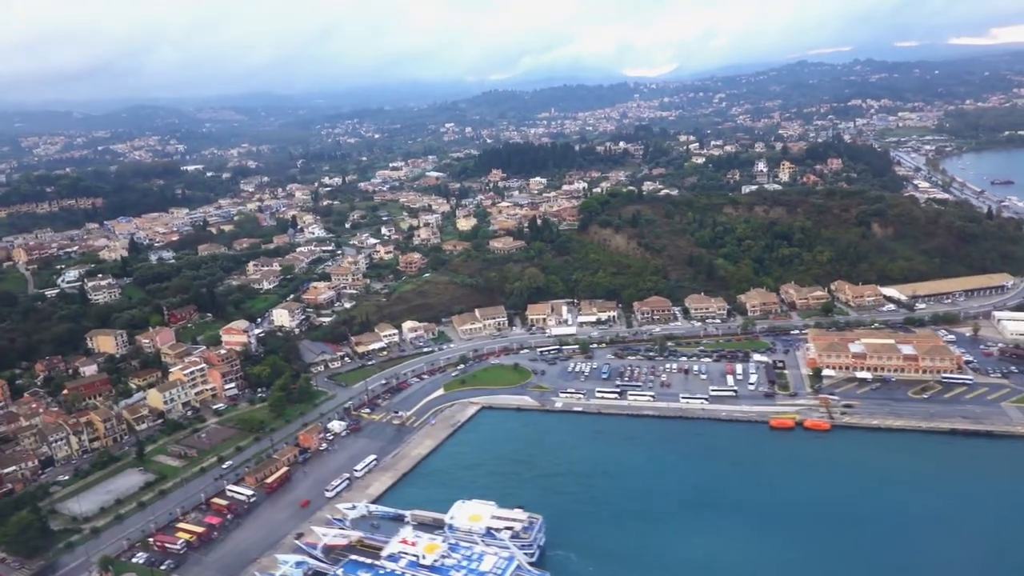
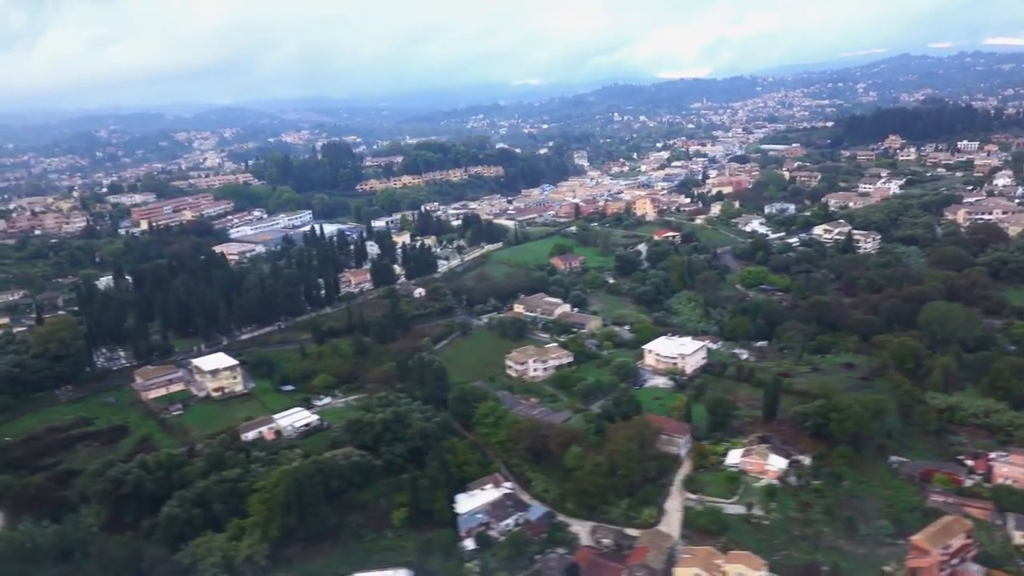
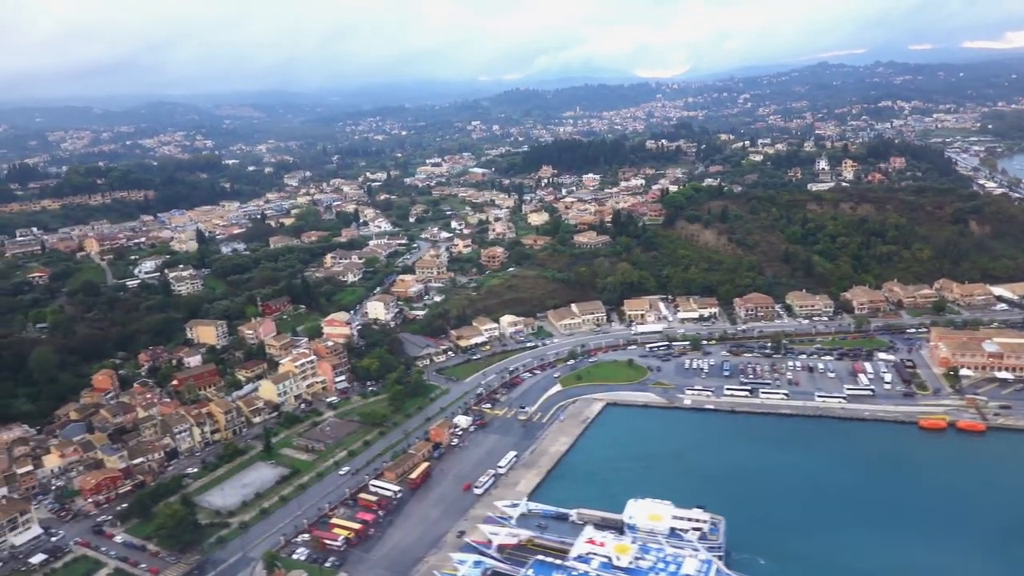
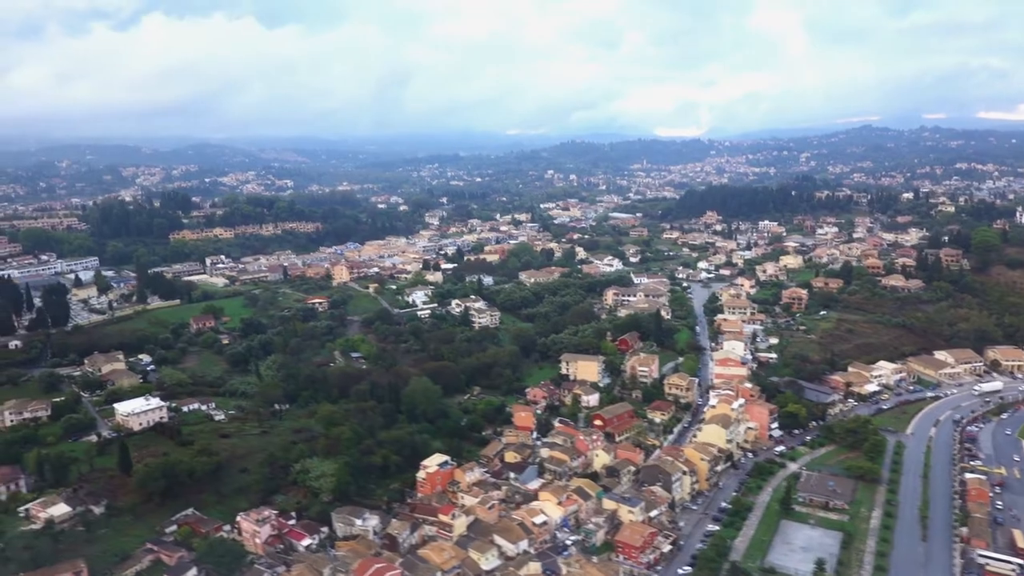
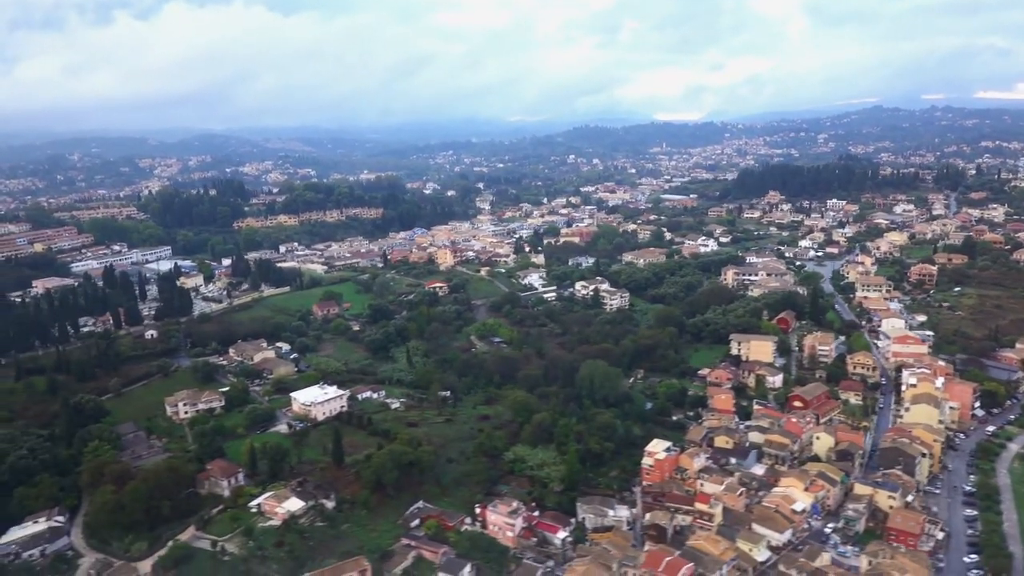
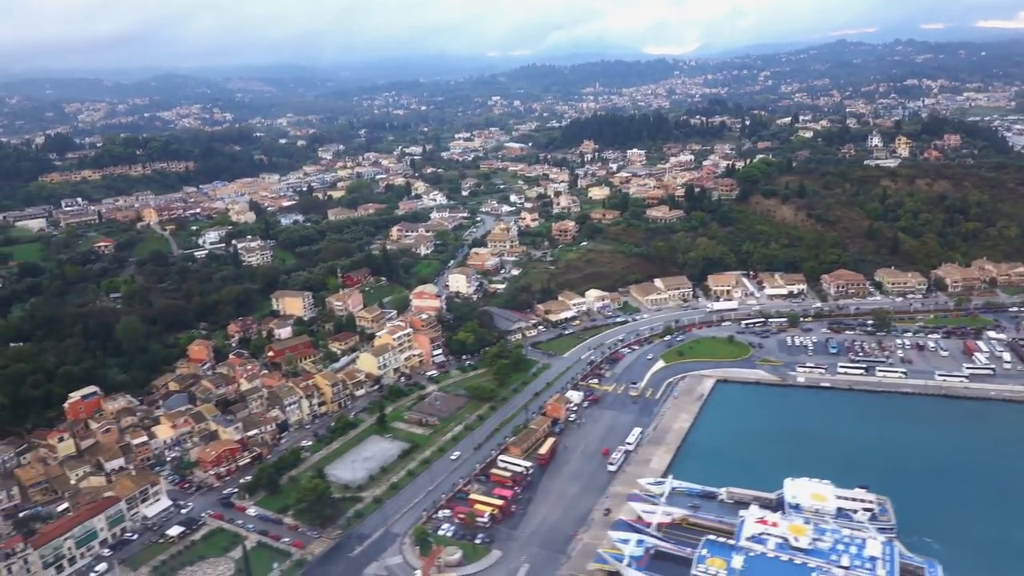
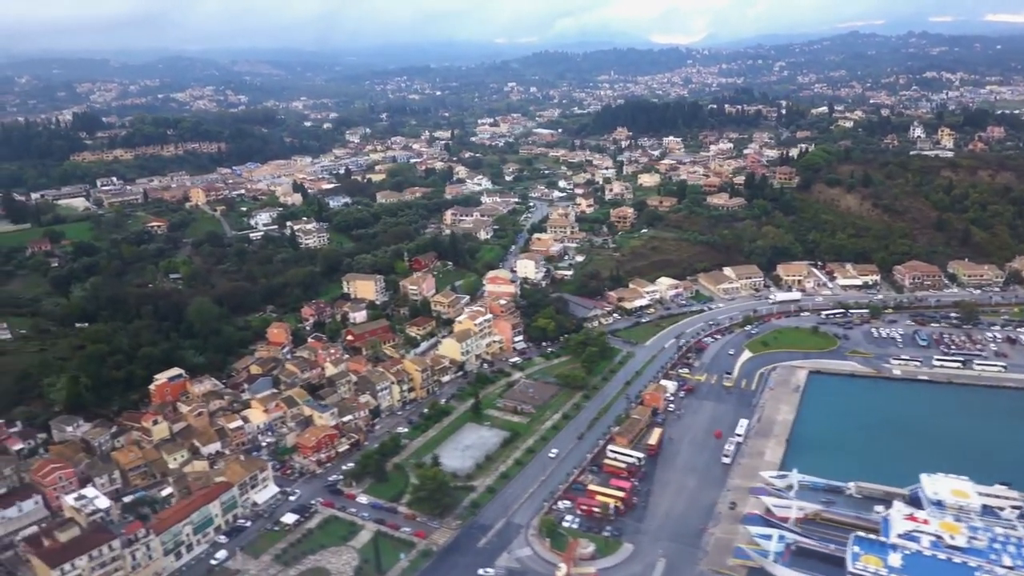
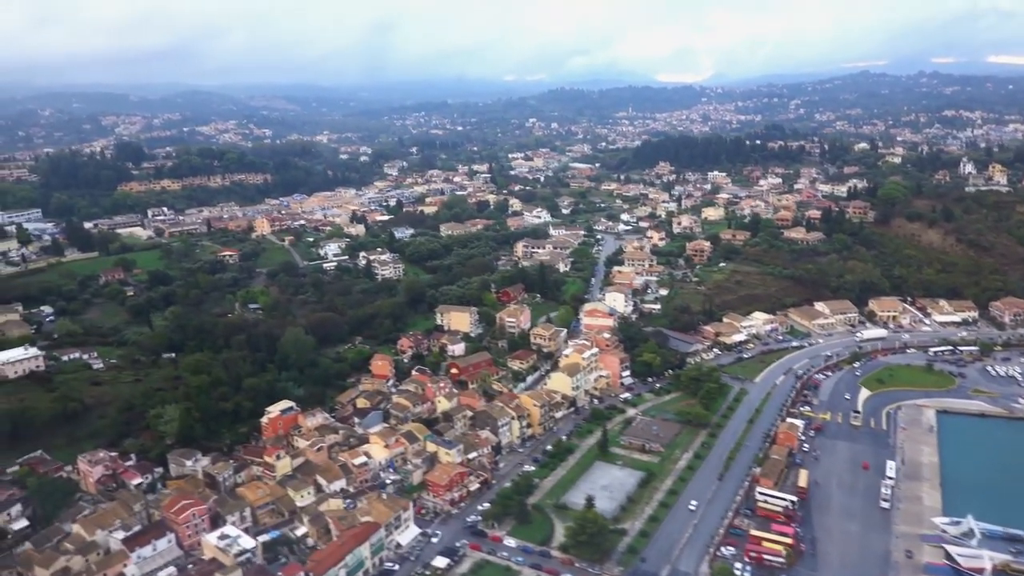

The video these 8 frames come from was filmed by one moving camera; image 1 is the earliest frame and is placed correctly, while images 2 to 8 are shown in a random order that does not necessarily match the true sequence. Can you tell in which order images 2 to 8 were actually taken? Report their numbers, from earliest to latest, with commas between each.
3, 6, 7, 8, 4, 5, 2
